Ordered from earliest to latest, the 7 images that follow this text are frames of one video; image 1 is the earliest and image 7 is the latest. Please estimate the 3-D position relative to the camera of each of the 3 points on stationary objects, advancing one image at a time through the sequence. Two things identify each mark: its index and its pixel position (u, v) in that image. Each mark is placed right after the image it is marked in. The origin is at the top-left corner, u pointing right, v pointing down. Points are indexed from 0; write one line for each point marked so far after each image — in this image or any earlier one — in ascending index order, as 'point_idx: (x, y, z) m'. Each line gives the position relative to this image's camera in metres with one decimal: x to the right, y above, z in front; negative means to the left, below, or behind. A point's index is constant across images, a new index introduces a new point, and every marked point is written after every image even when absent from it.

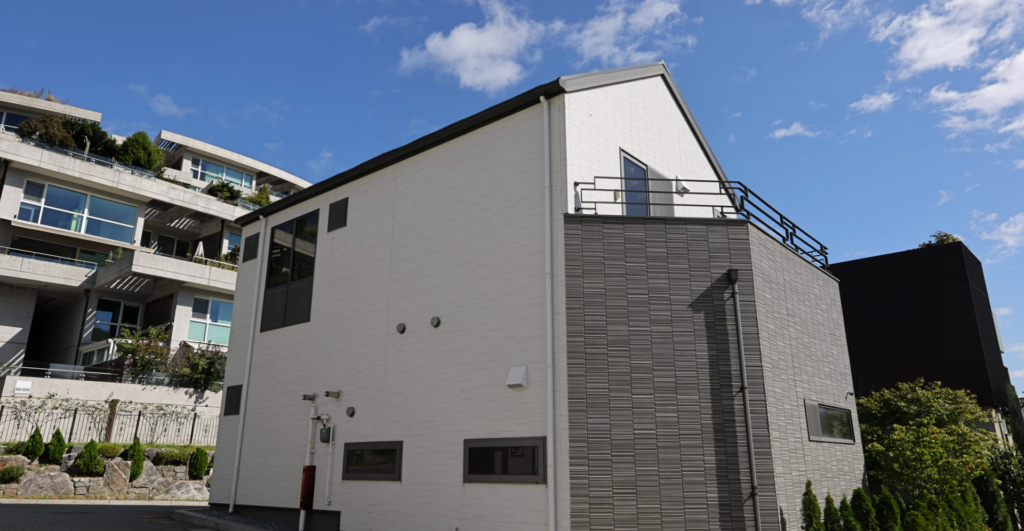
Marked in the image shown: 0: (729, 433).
0: (+3.6, -2.8, +11.4) m
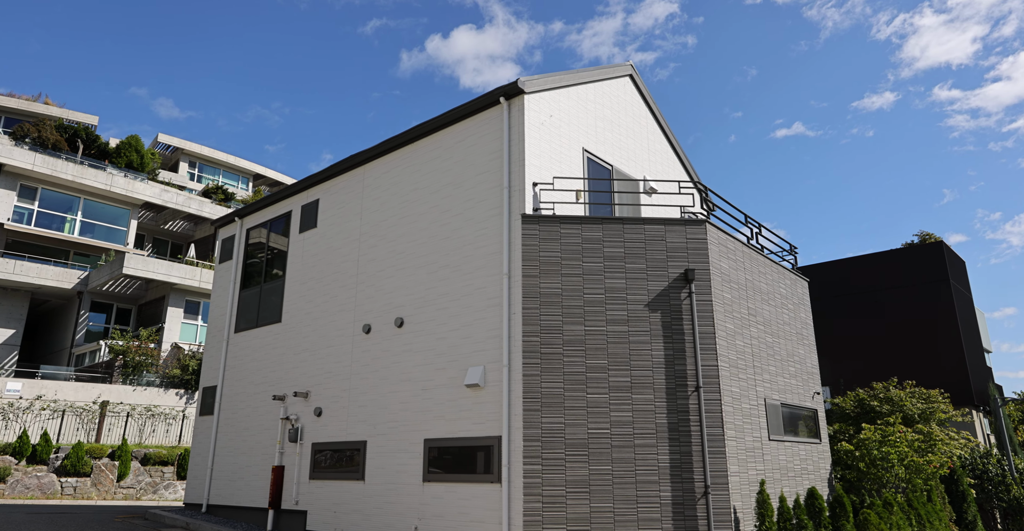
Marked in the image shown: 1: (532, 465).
0: (+2.8, -2.8, +11.4) m
1: (+0.3, -3.2, +11.1) m
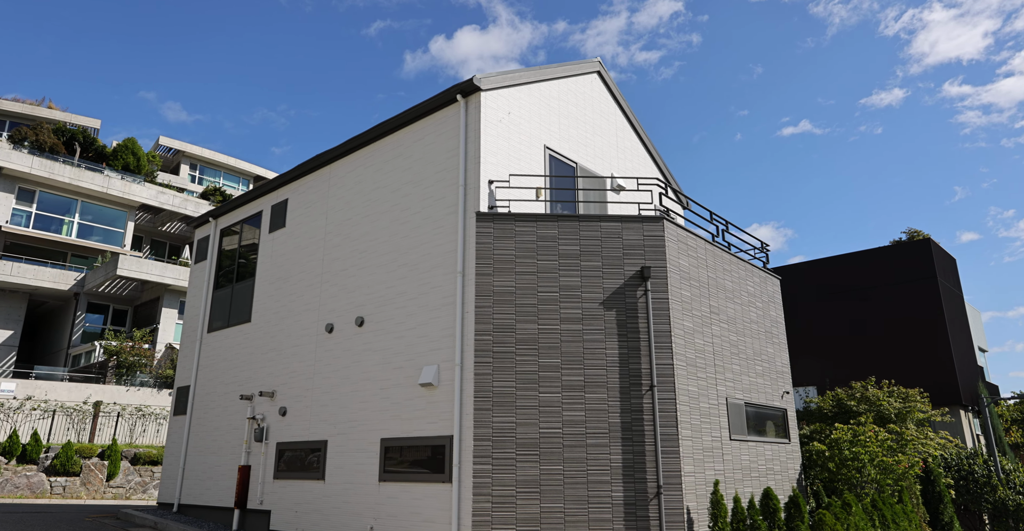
0: (+2.1, -2.7, +11.3) m
1: (-0.5, -3.2, +11.0) m
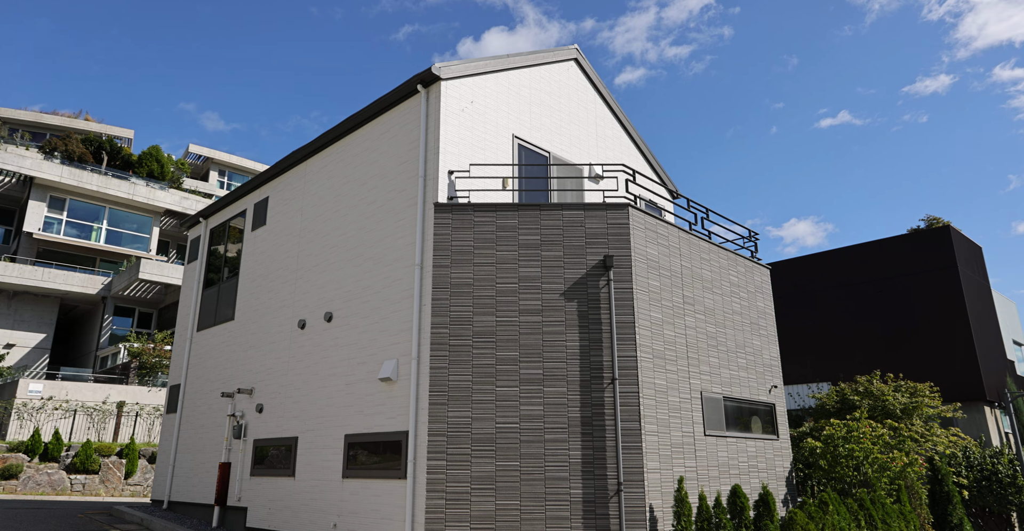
0: (+1.4, -2.5, +10.9) m
1: (-1.2, -3.0, +10.7) m
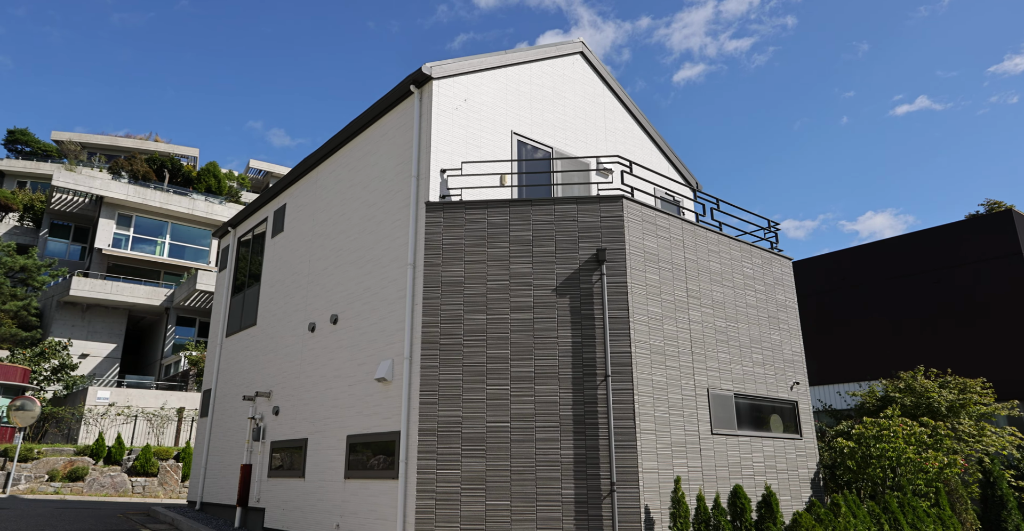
0: (+1.2, -2.4, +10.5) m
1: (-1.3, -3.0, +10.7) m
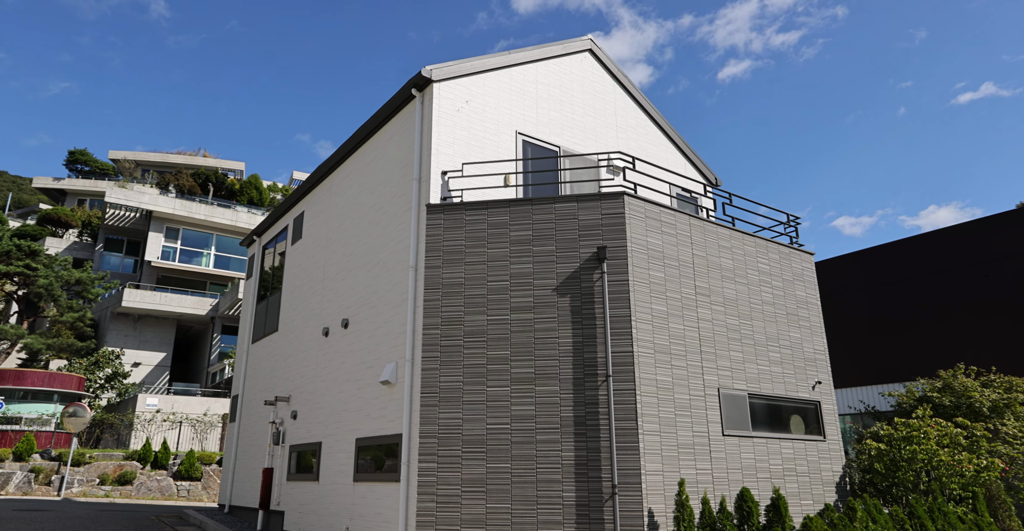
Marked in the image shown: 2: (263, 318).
0: (+1.2, -2.4, +10.3) m
1: (-1.3, -3.0, +10.6) m
2: (-6.5, -1.4, +18.1) m
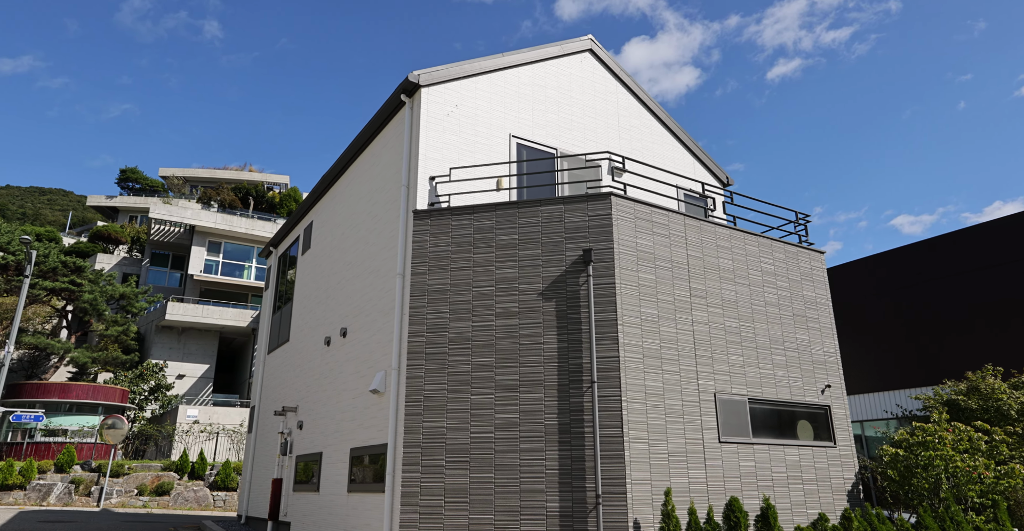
0: (+0.9, -2.5, +10.0) m
1: (-1.5, -3.1, +10.4) m
2: (-6.2, -1.7, +18.3) m
